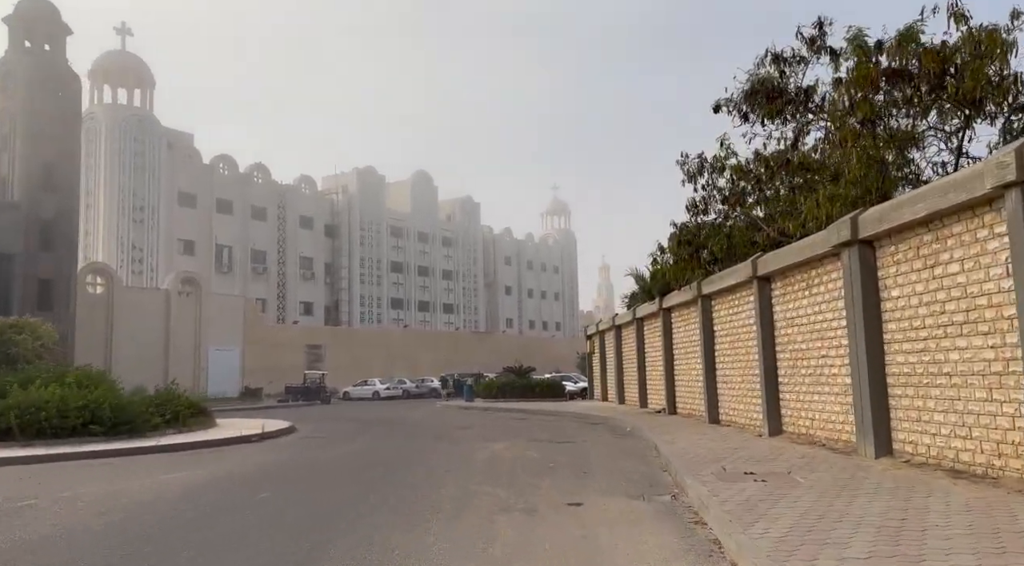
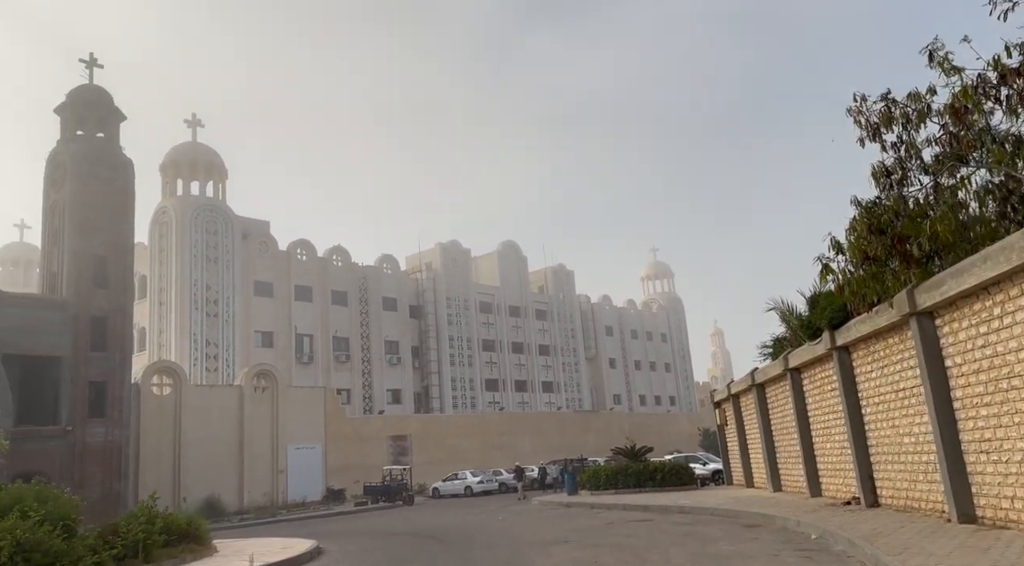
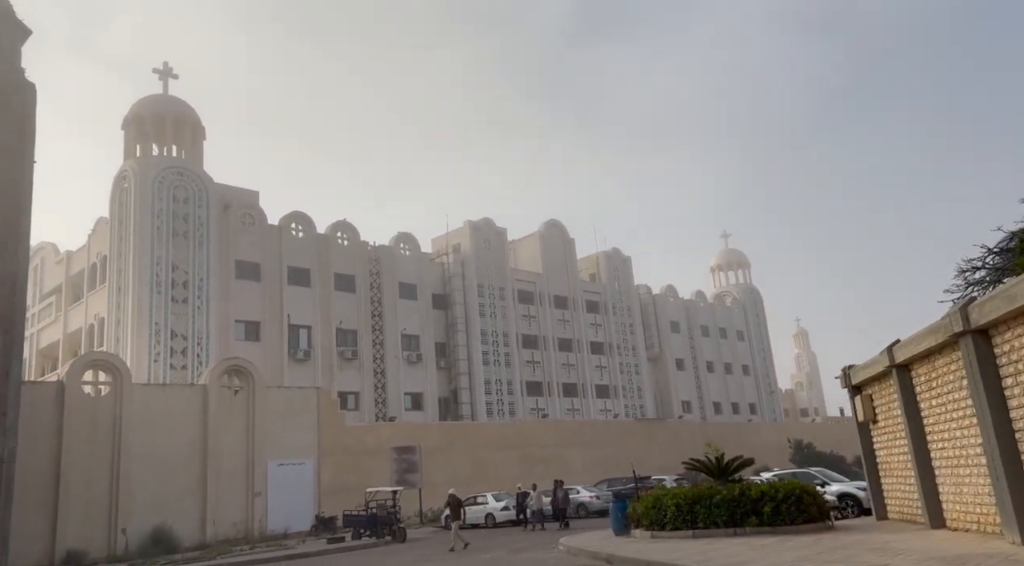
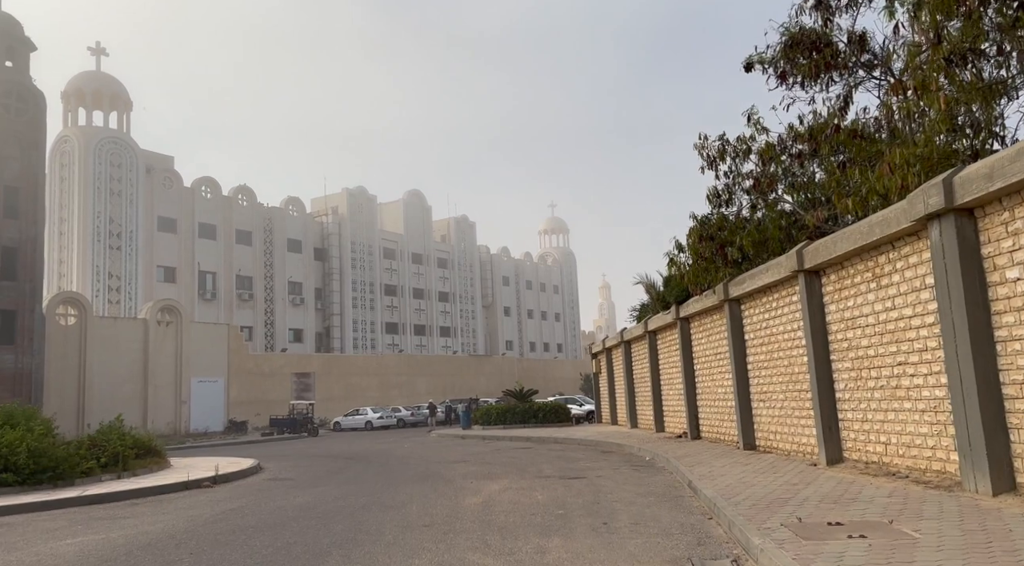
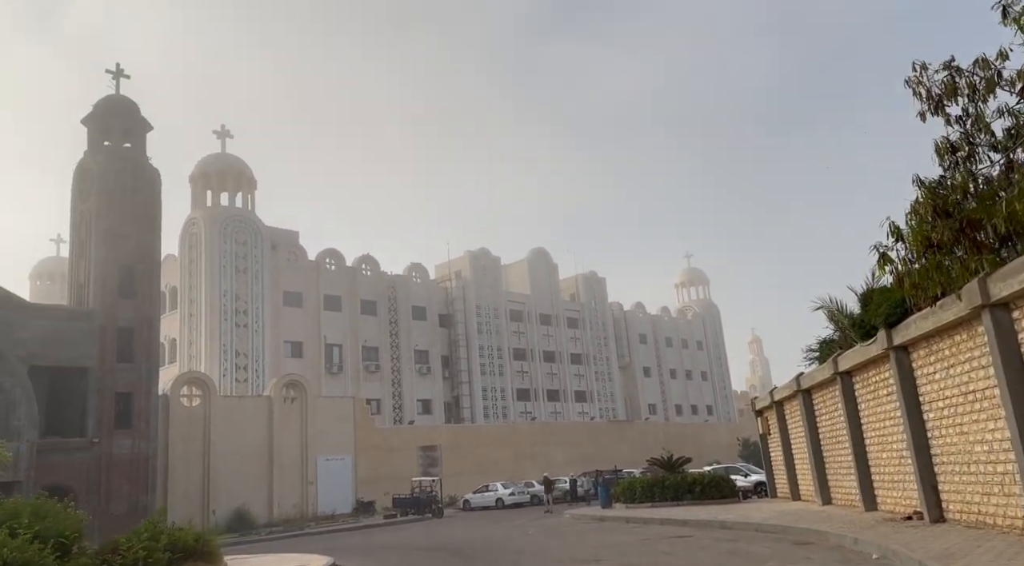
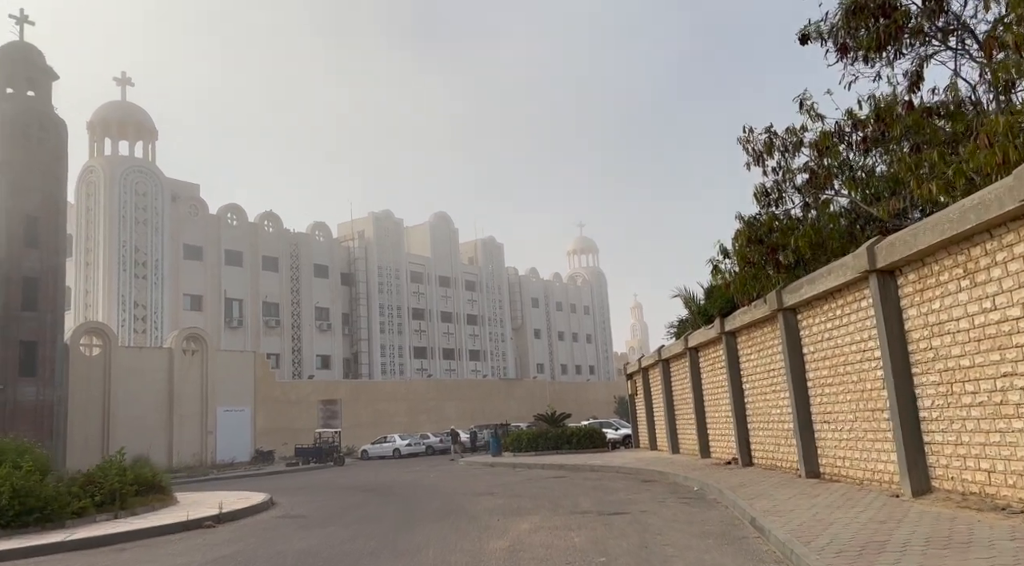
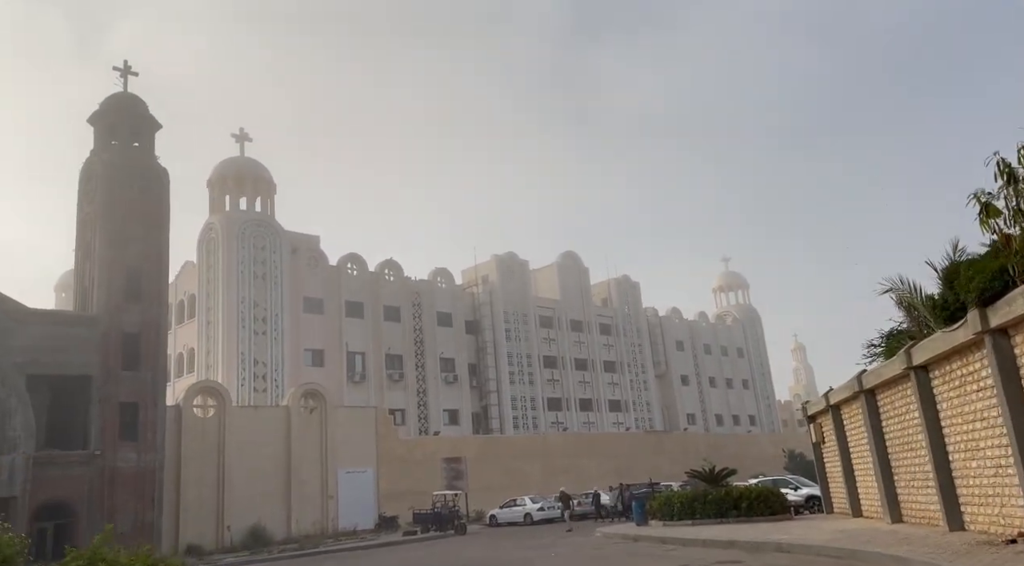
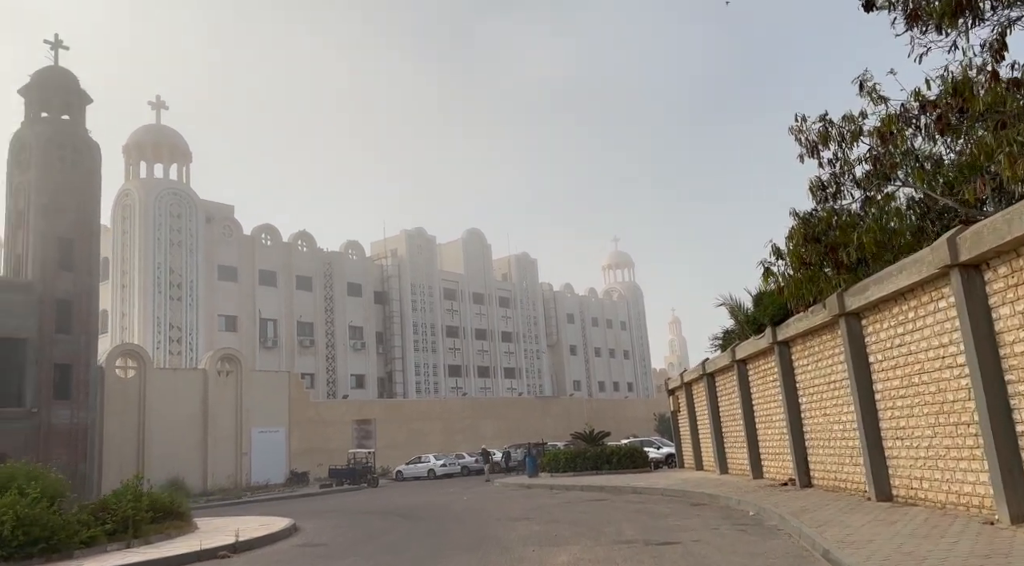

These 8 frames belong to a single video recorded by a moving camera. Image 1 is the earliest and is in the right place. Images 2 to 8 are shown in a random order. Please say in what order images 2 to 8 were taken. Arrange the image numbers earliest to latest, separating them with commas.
4, 6, 8, 2, 5, 7, 3
